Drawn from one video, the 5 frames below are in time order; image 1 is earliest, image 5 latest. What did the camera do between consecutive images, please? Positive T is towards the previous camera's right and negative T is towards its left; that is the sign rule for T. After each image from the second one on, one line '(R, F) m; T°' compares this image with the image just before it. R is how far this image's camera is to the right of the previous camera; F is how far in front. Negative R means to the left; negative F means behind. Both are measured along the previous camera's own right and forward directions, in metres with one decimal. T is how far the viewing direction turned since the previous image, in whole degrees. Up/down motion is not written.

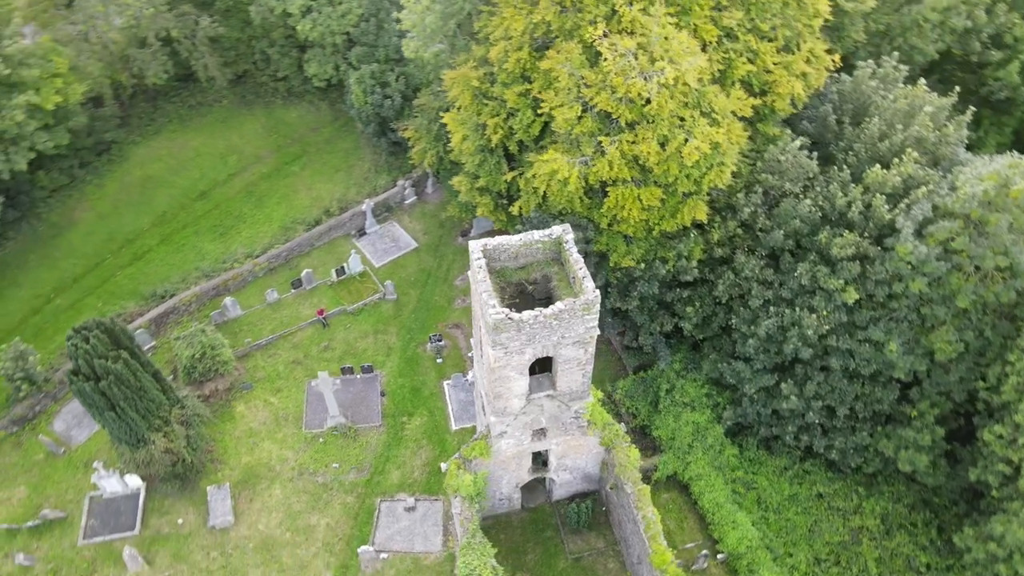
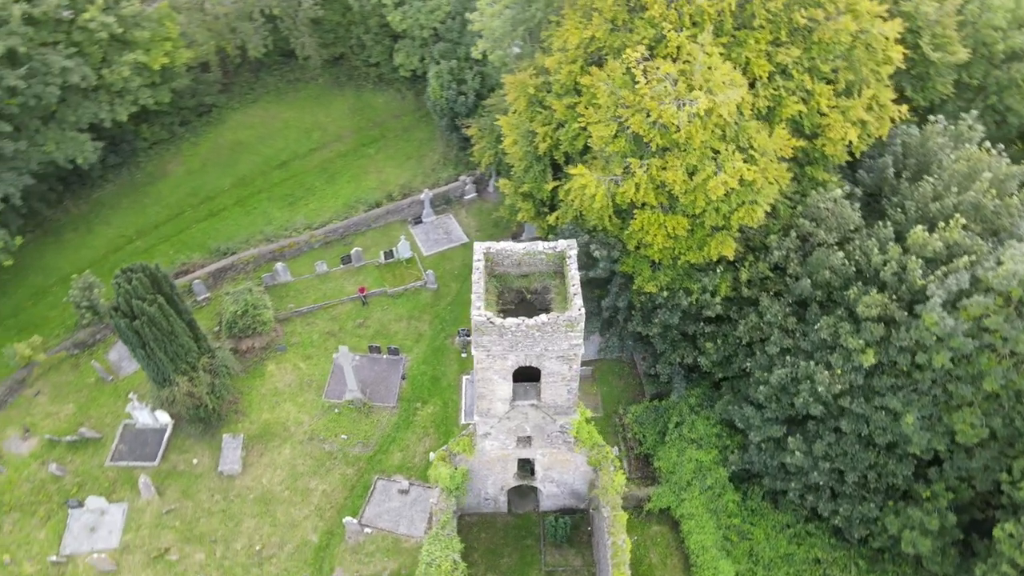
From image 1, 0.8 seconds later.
(+2.6, -0.1) m; -8°
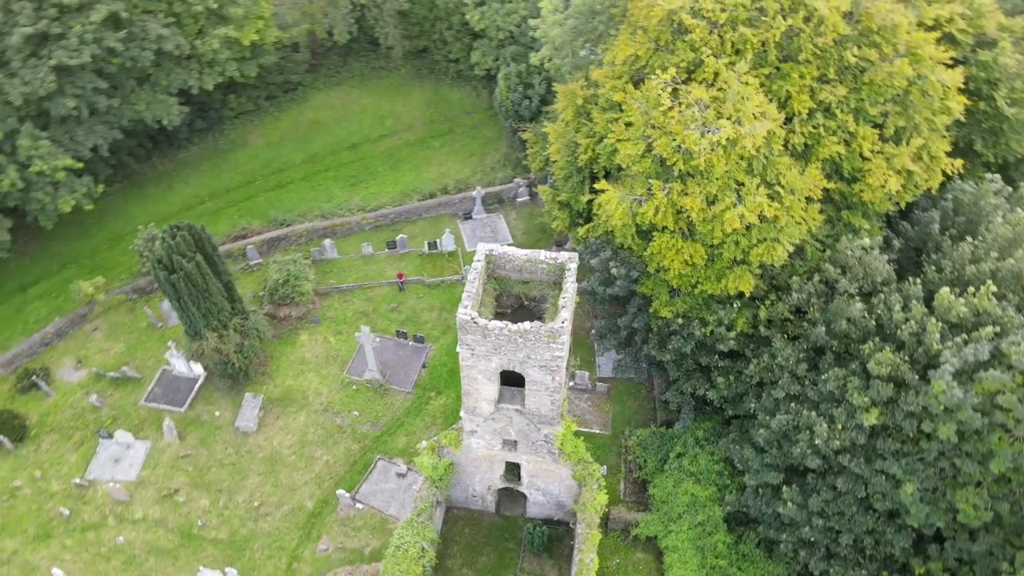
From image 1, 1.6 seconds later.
(+2.4, -0.1) m; -7°
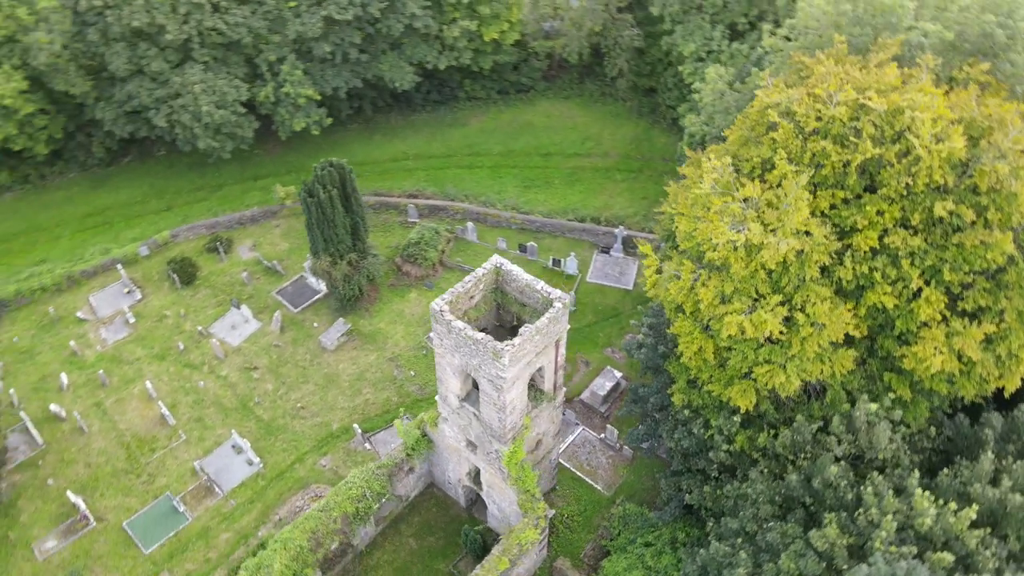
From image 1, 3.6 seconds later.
(+7.1, +0.1) m; -21°
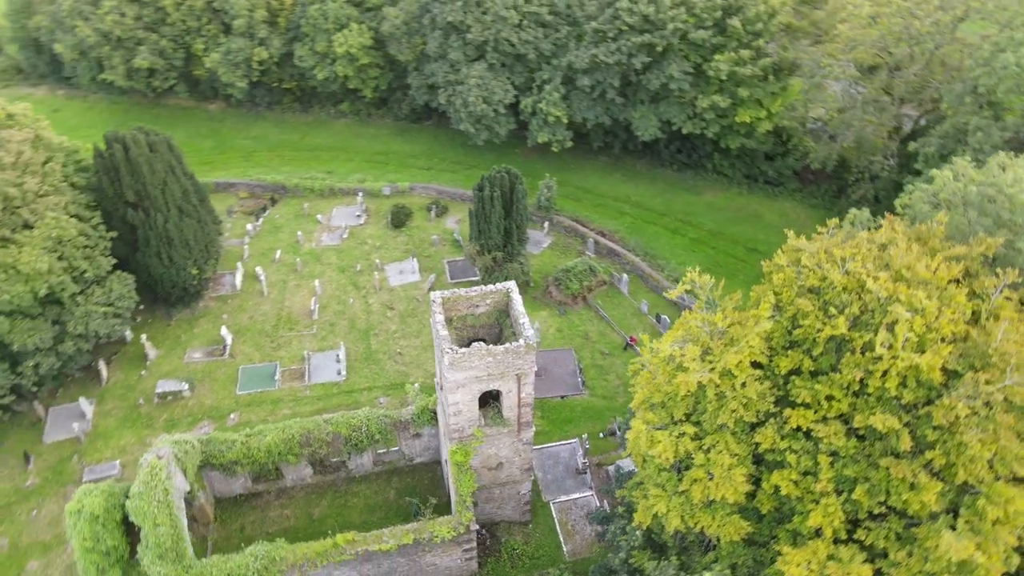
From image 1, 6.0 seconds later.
(+9.3, +0.3) m; -26°
